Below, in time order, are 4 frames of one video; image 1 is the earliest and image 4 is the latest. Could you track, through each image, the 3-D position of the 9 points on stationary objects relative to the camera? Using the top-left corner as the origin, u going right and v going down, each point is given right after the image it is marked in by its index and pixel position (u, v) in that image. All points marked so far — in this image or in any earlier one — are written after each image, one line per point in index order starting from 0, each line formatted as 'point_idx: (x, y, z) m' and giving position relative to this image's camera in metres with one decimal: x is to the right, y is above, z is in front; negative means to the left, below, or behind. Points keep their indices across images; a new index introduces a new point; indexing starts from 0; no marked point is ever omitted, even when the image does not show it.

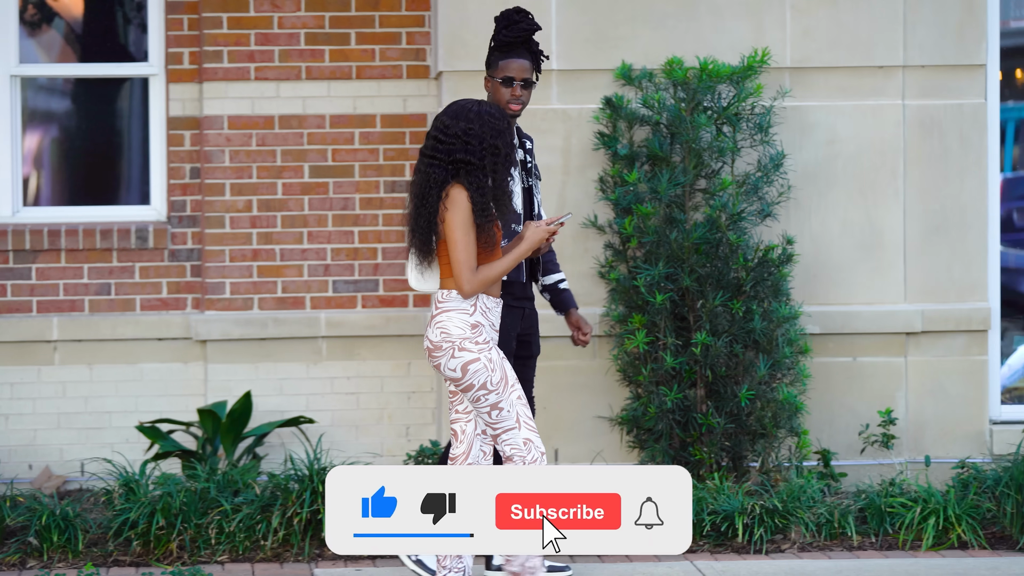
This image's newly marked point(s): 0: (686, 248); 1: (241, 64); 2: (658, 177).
0: (+0.5, +0.1, +5.8) m
1: (-0.8, +0.7, +6.0) m
2: (+0.5, +0.3, +5.9) m
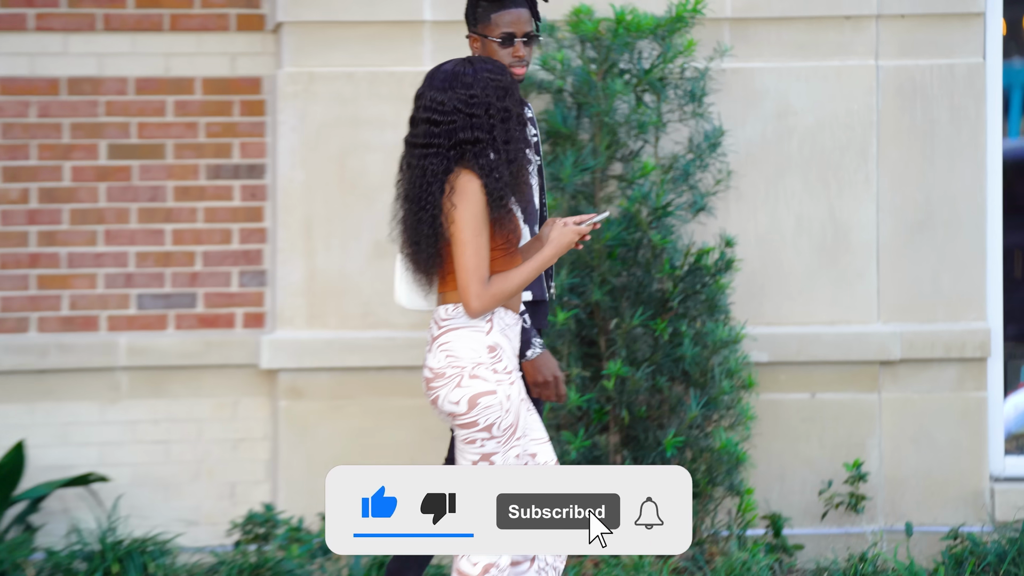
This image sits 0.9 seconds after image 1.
0: (+0.2, +0.1, +4.4) m
1: (-1.2, +0.7, +4.6) m
2: (+0.1, +0.3, +4.5) m
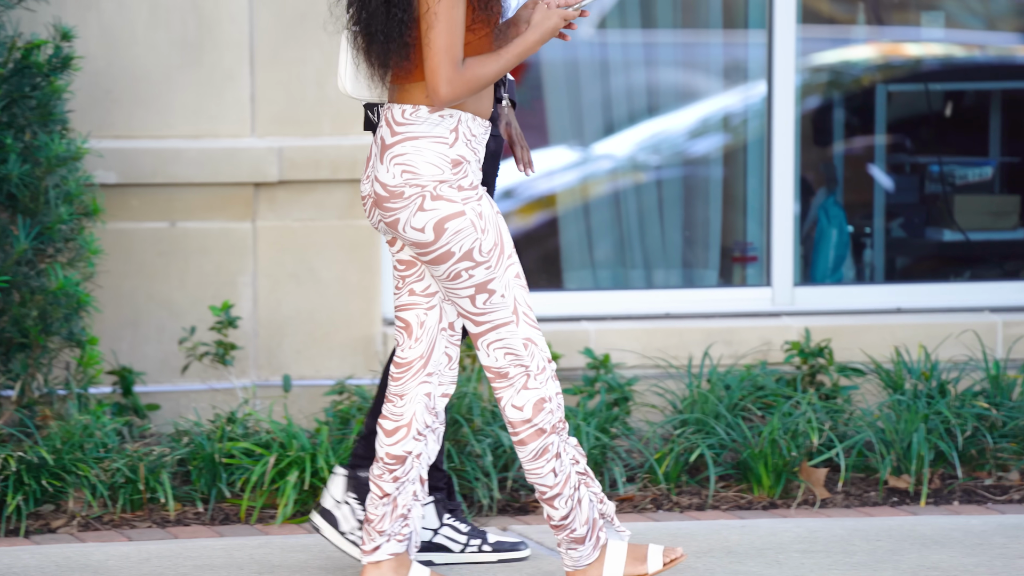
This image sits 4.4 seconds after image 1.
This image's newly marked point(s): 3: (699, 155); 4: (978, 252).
0: (-1.1, +0.4, +3.4) m
1: (-2.5, +1.0, +3.2) m
2: (-1.2, +0.7, +3.4) m
3: (+0.4, +0.3, +4.3) m
4: (+1.0, +0.1, +4.1) m
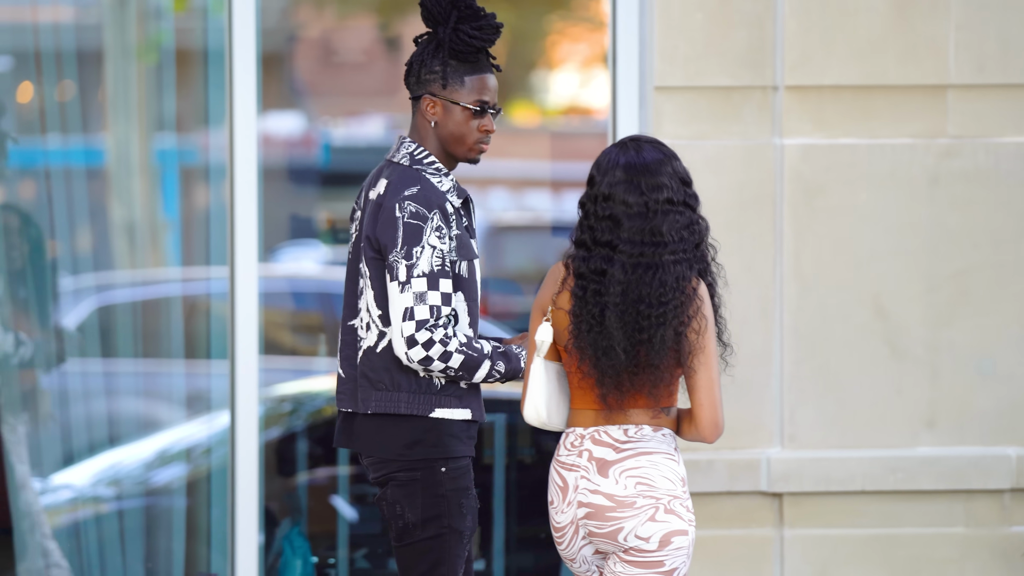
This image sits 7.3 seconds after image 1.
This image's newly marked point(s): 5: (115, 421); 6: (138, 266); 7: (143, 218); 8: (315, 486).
0: (-2.0, -0.1, +3.0) m
1: (-3.4, +0.5, +2.6) m
2: (-2.1, +0.1, +3.0) m
3: (-0.7, -0.4, +4.1) m
4: (-0.1, -0.6, +4.1) m
5: (-0.8, -0.3, +4.1) m
6: (-0.8, +0.1, +4.1) m
7: (-0.7, +0.1, +4.0) m
8: (-0.4, -0.4, +4.1) m
